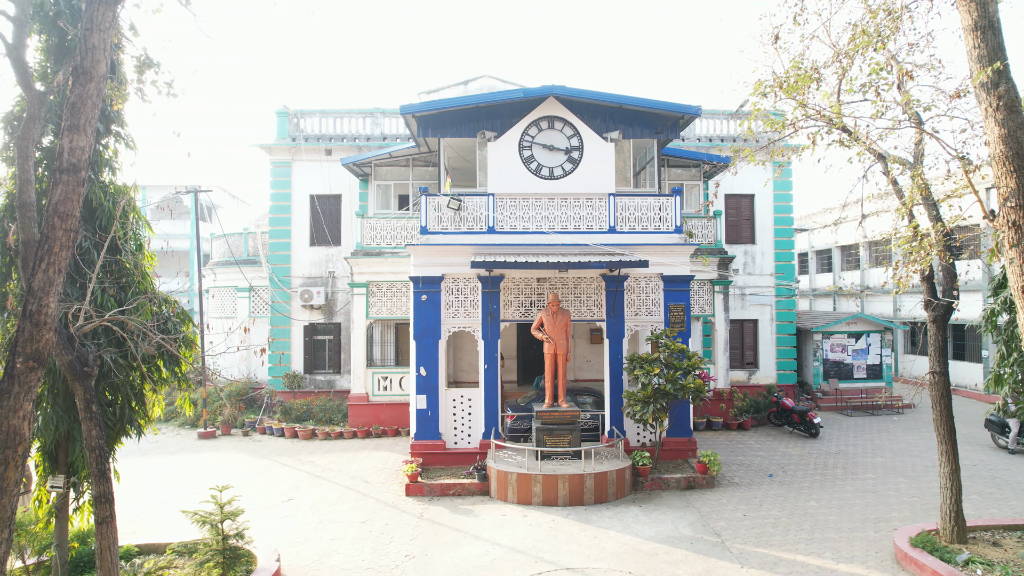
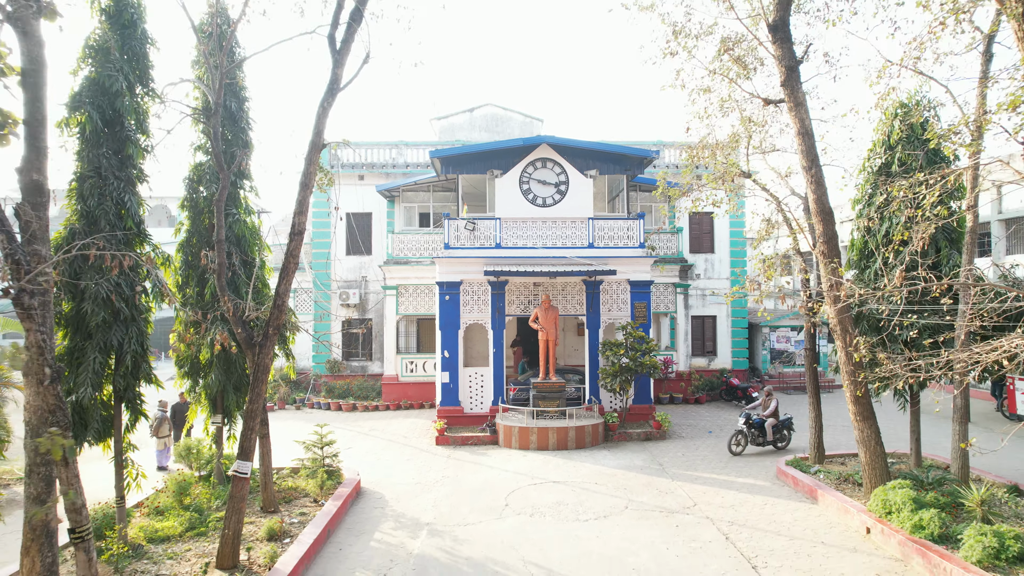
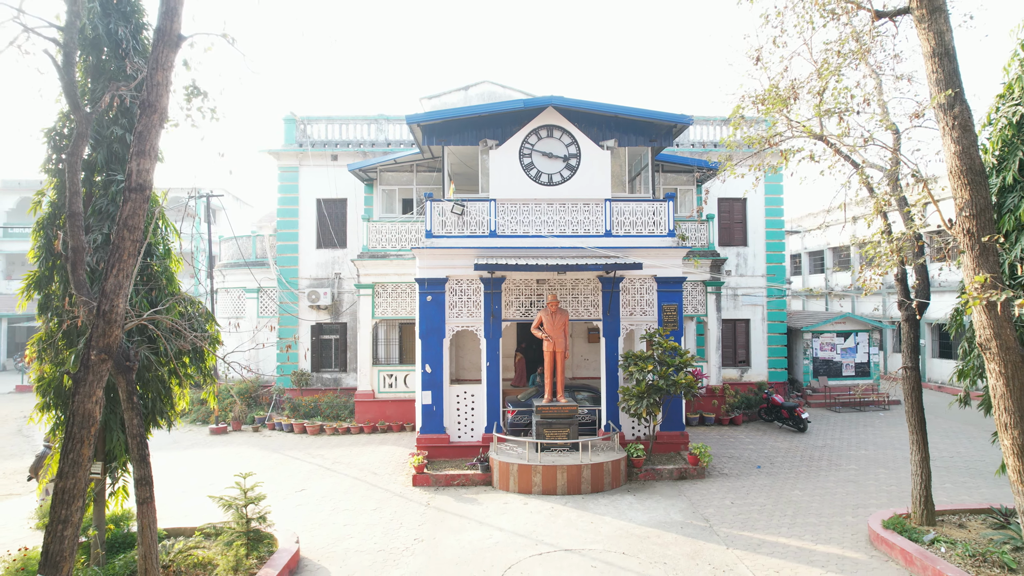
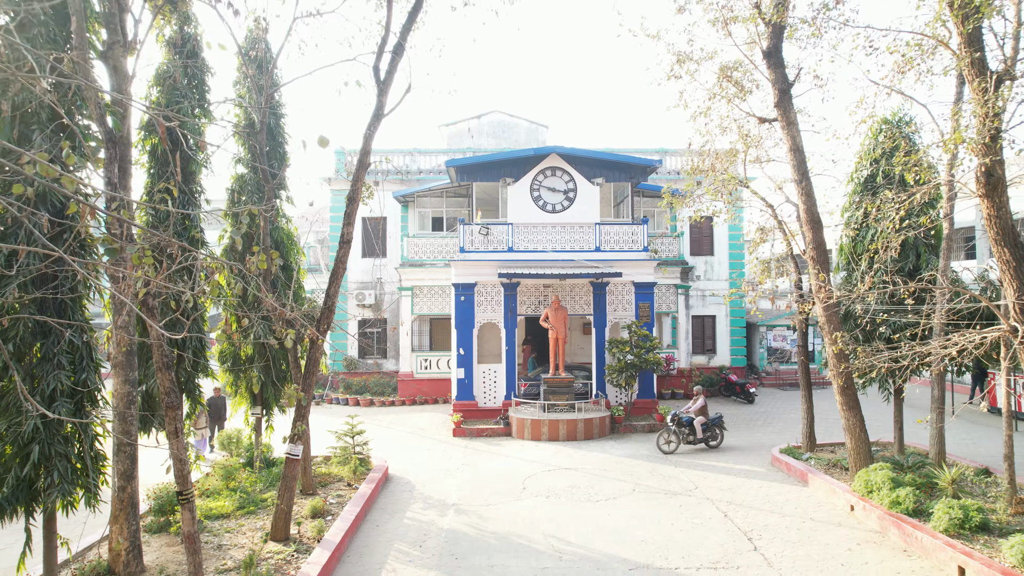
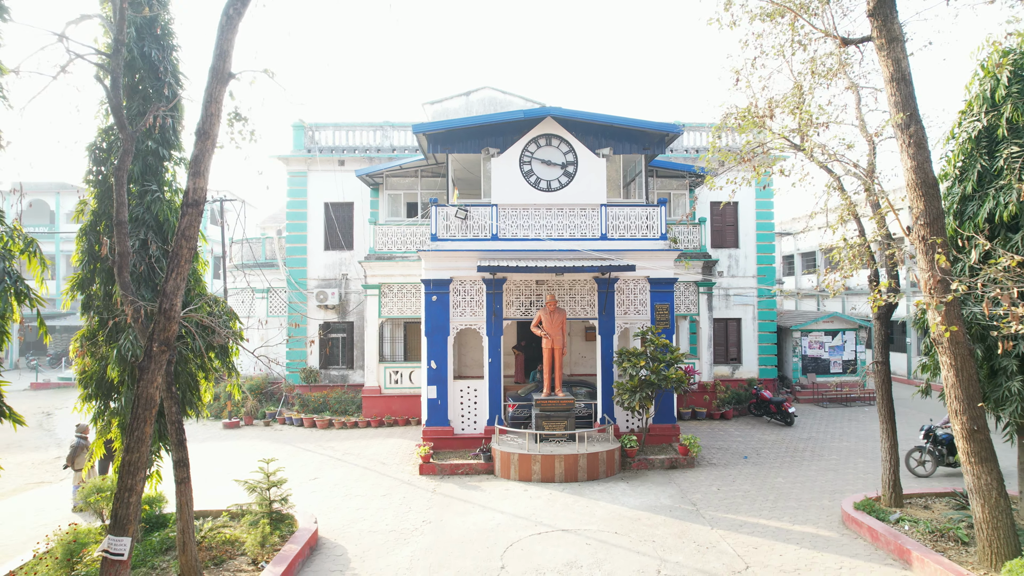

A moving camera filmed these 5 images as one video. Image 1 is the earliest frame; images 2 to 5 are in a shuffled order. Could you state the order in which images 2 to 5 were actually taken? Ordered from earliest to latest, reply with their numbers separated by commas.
3, 5, 2, 4
